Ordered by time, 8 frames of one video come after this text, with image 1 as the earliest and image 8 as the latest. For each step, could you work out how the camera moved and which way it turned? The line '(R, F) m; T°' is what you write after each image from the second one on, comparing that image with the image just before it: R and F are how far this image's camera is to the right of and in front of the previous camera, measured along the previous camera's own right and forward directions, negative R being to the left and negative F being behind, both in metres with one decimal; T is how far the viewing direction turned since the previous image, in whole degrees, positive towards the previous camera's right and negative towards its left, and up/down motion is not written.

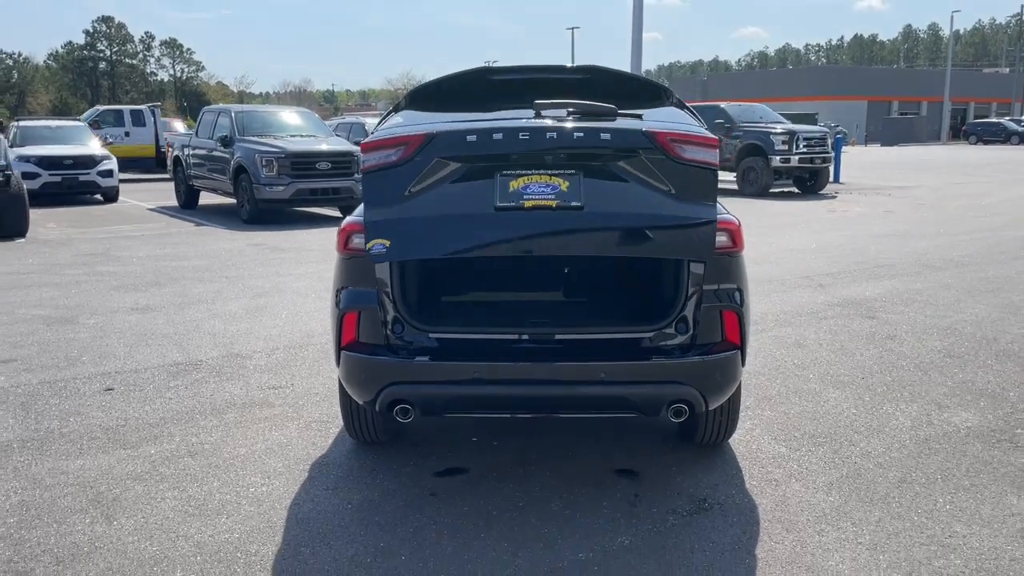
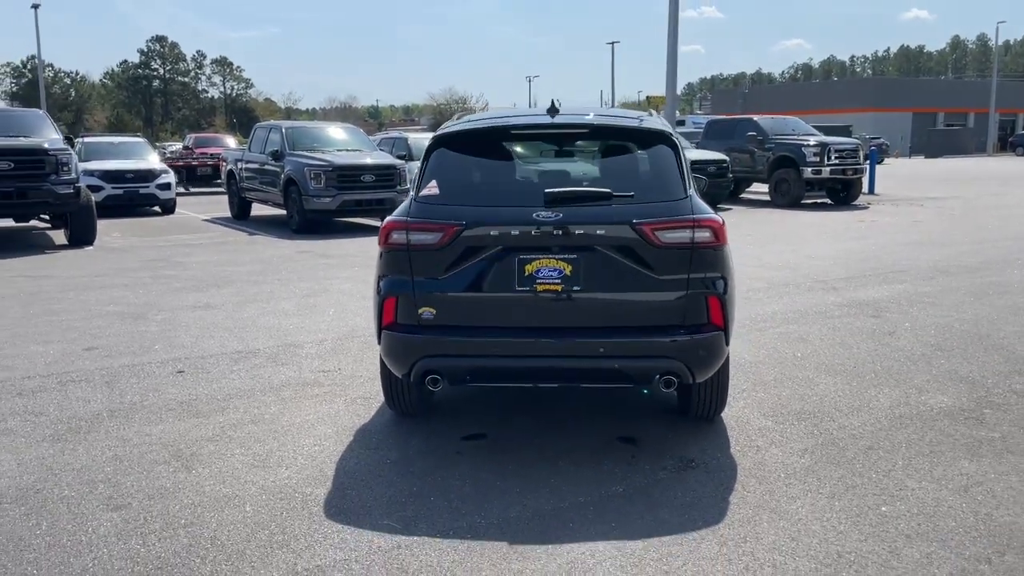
(+0.2, -0.8) m; -3°
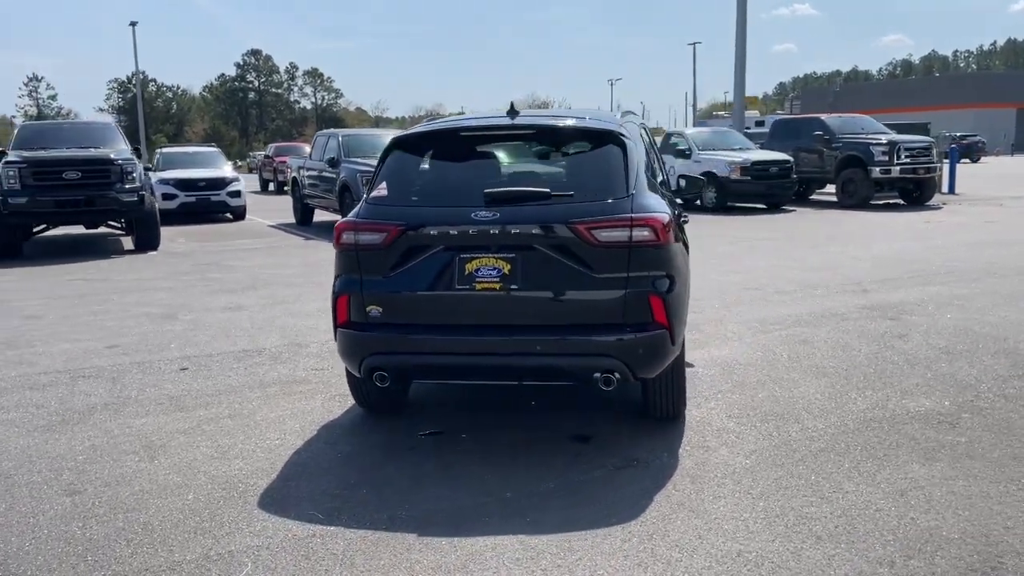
(+0.8, 0.0) m; -6°
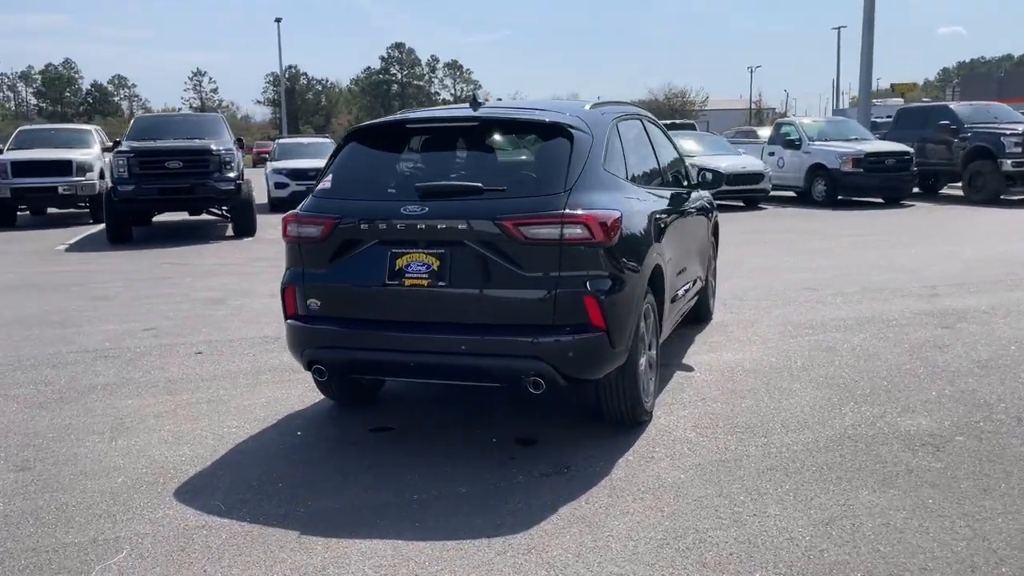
(+1.1, +0.3) m; -9°
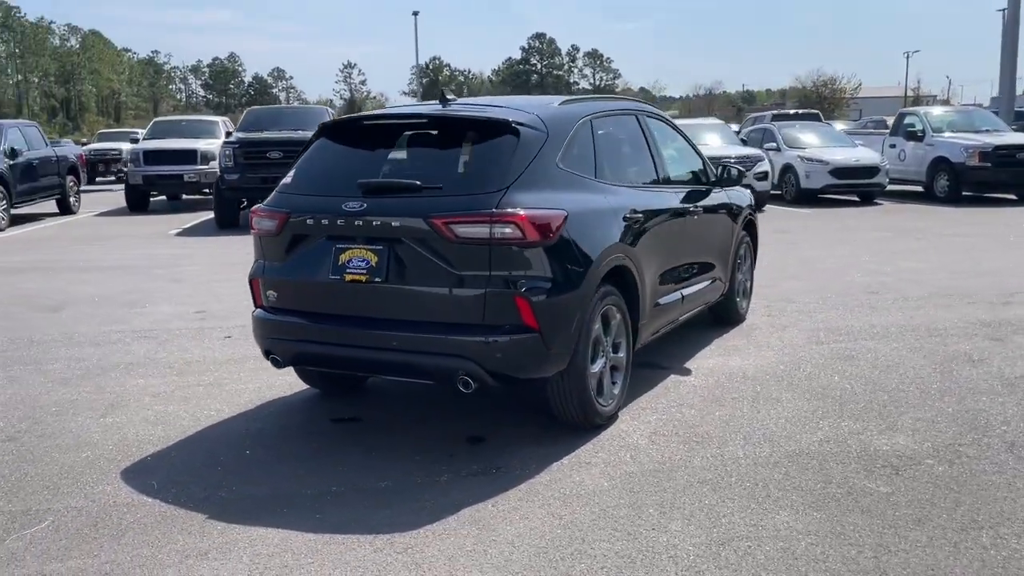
(+1.1, +0.1) m; -9°
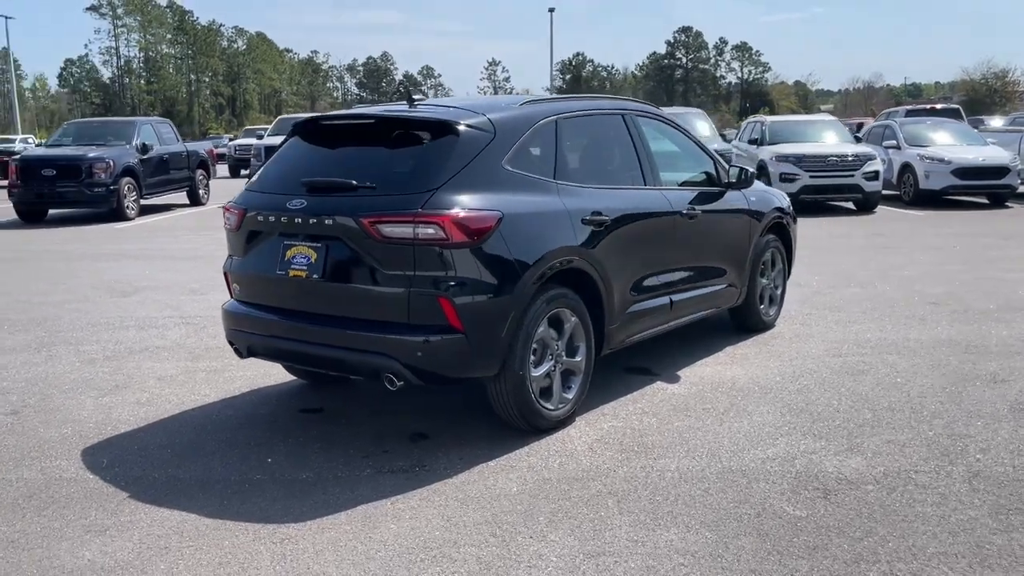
(+1.2, +0.1) m; -9°
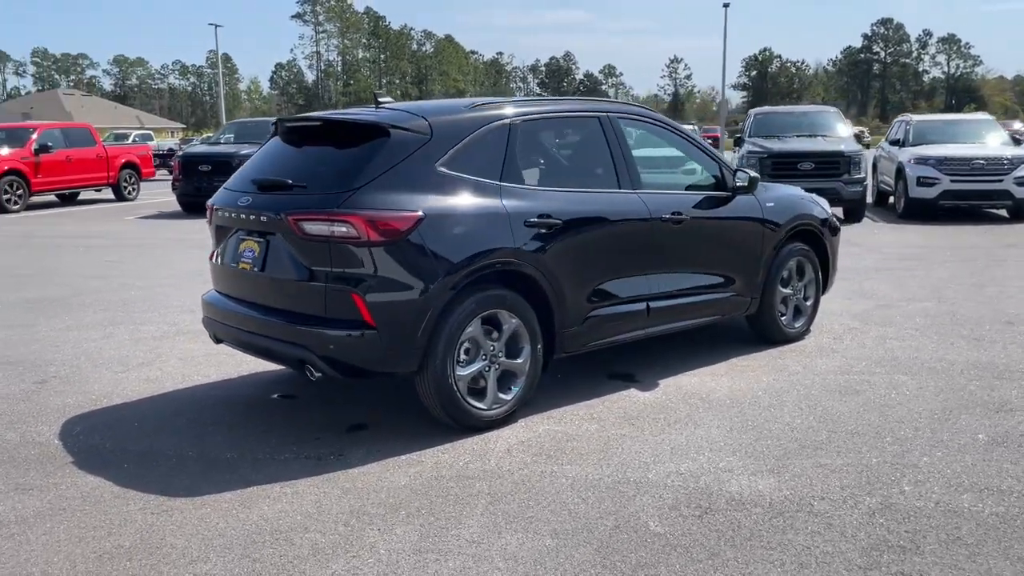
(+1.5, +0.1) m; -11°
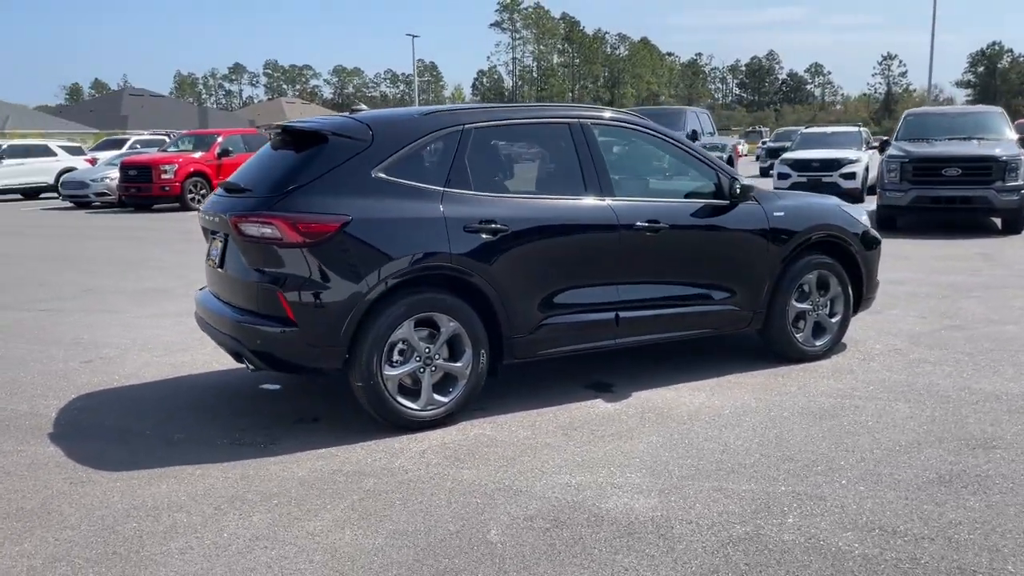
(+1.6, +0.1) m; -12°
